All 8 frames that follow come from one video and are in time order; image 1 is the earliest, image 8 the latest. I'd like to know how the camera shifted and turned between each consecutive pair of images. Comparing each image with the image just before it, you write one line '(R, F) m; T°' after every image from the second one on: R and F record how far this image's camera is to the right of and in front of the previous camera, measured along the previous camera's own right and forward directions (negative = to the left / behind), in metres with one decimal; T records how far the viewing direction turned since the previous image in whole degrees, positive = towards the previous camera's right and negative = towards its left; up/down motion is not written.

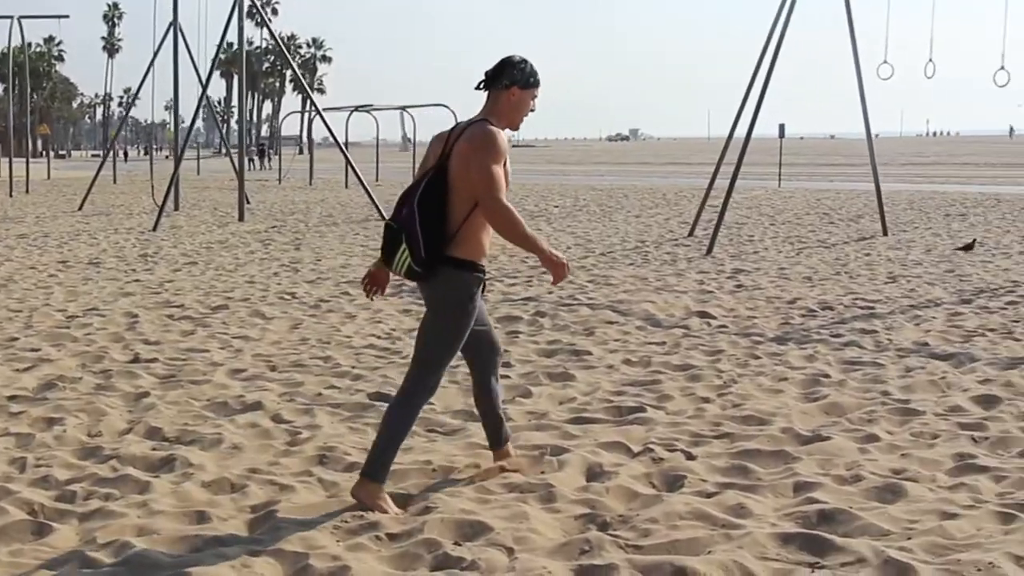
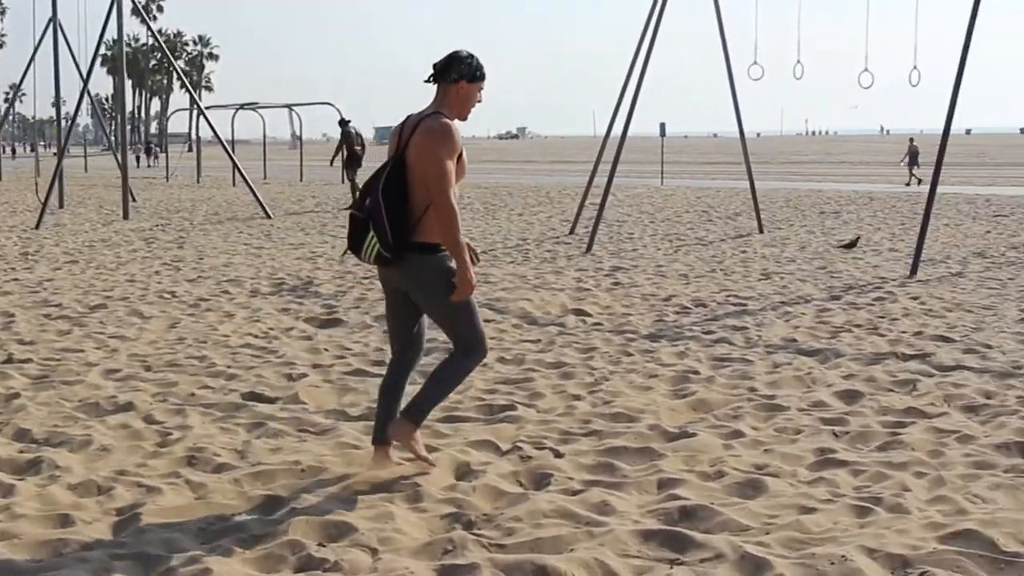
(+0.5, +0.1) m; +3°
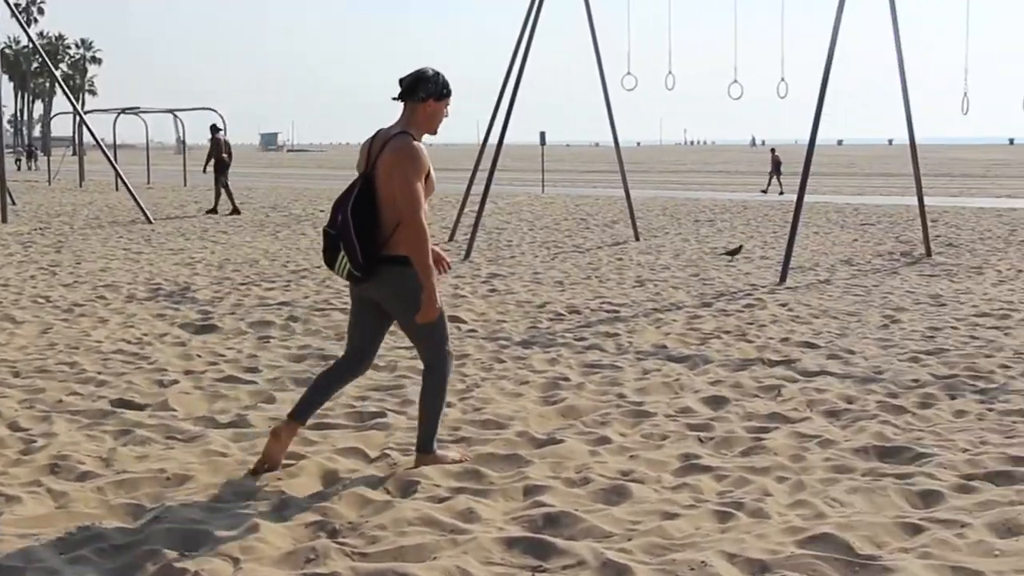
(+0.4, 0.0) m; +3°
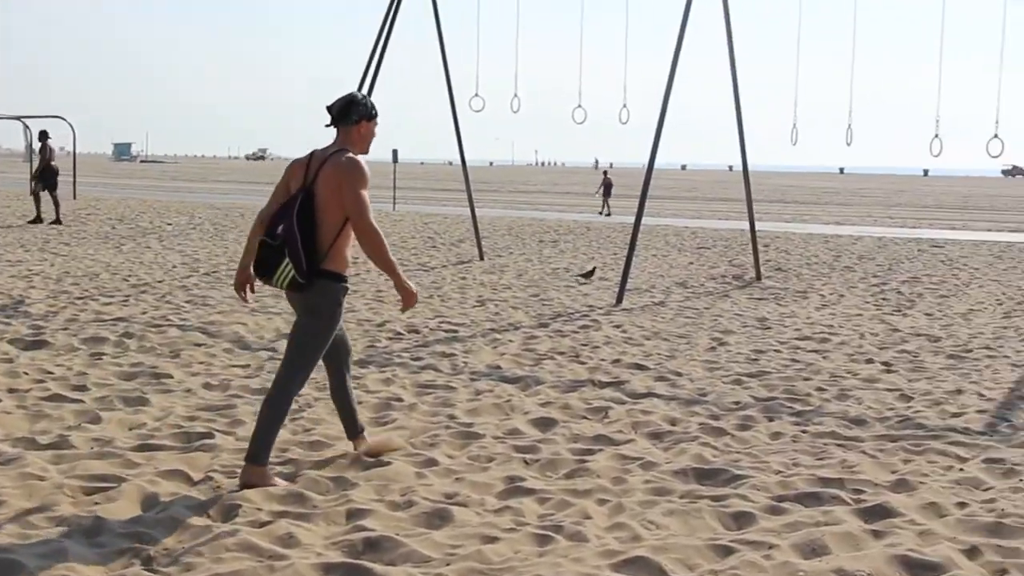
(+0.5, 0.0) m; +4°
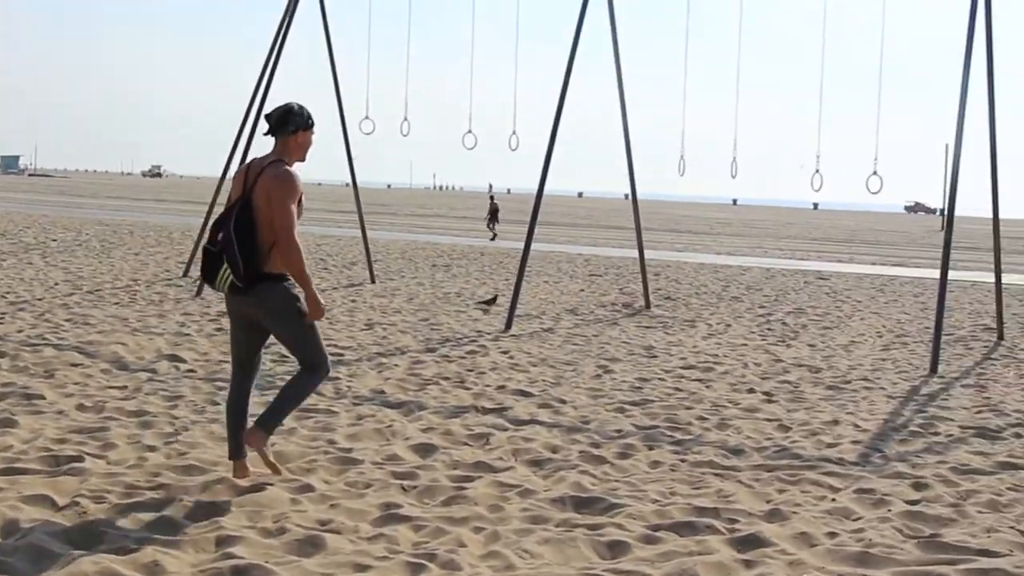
(+0.3, 0.0) m; +3°
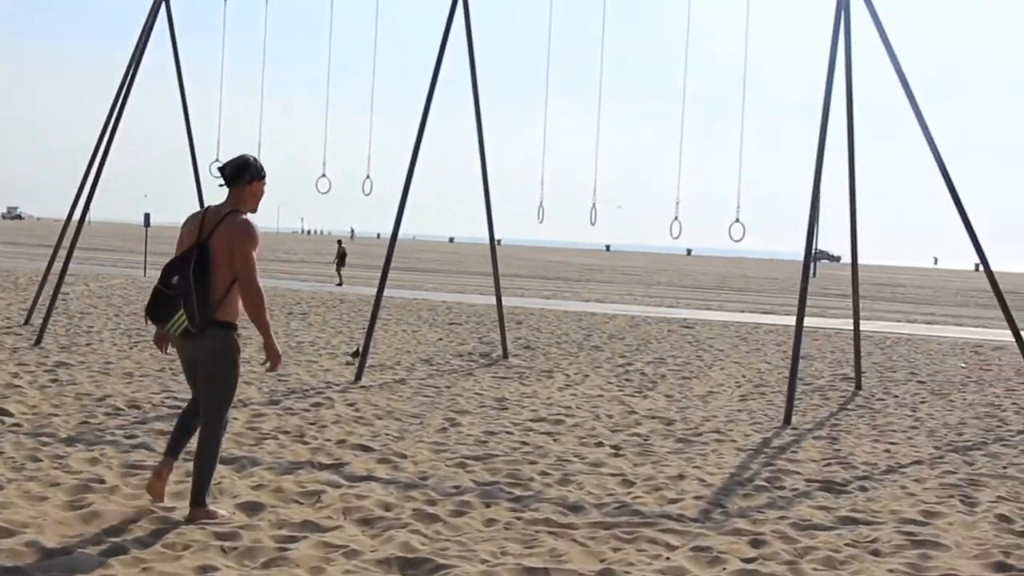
(+0.8, +0.2) m; +1°
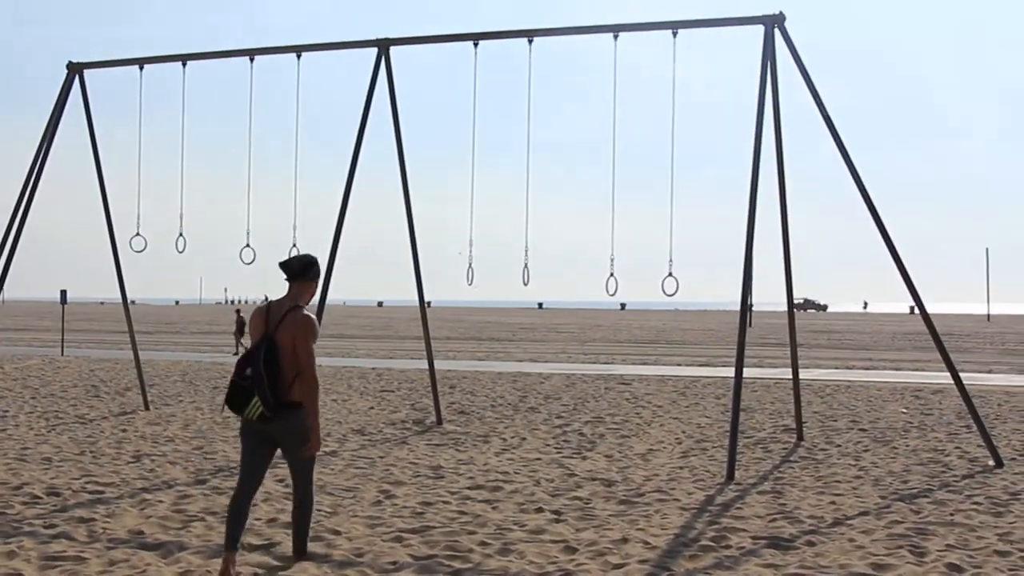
(+0.1, +0.1) m; +3°
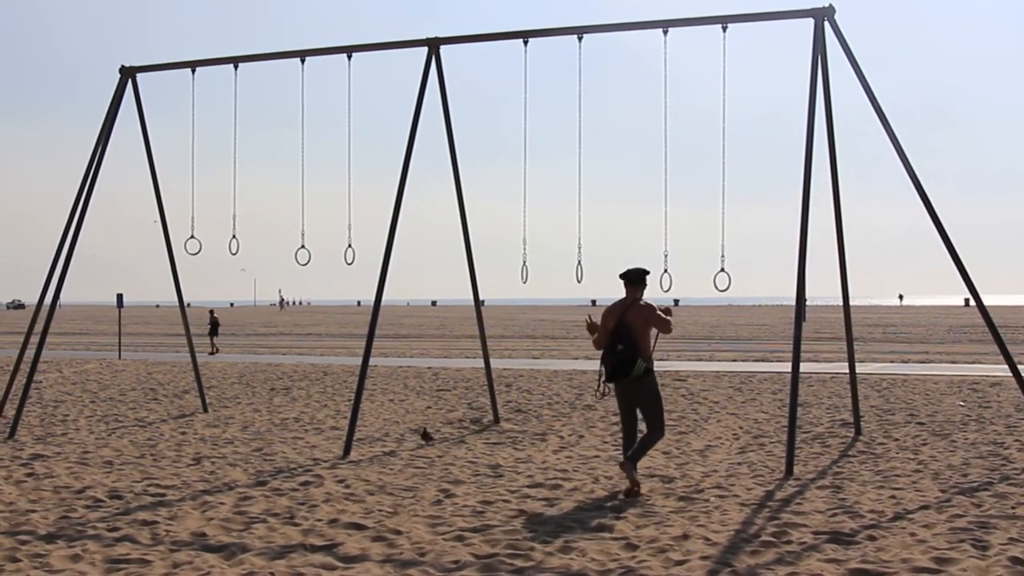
(-0.2, 0.0) m; -1°
